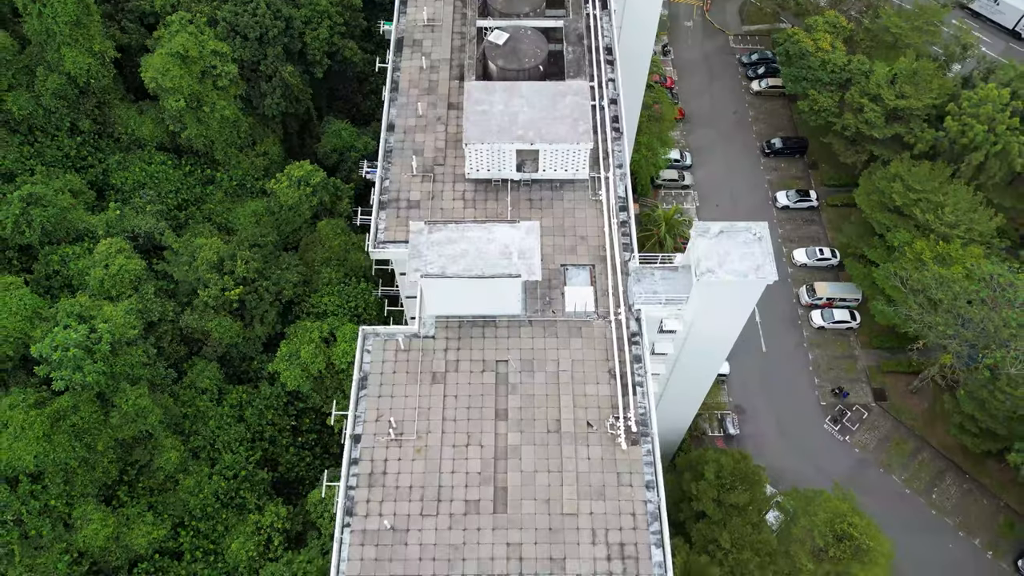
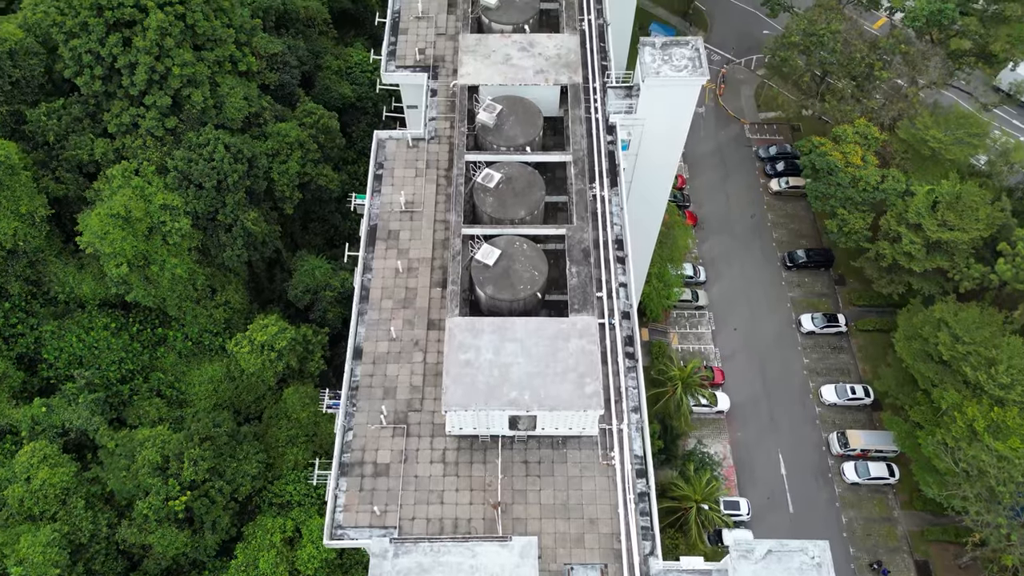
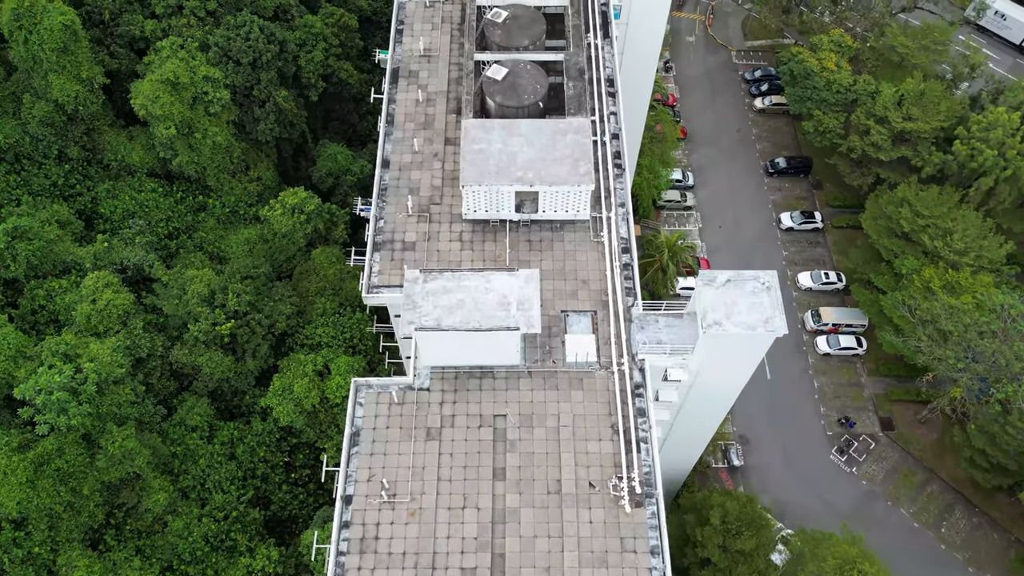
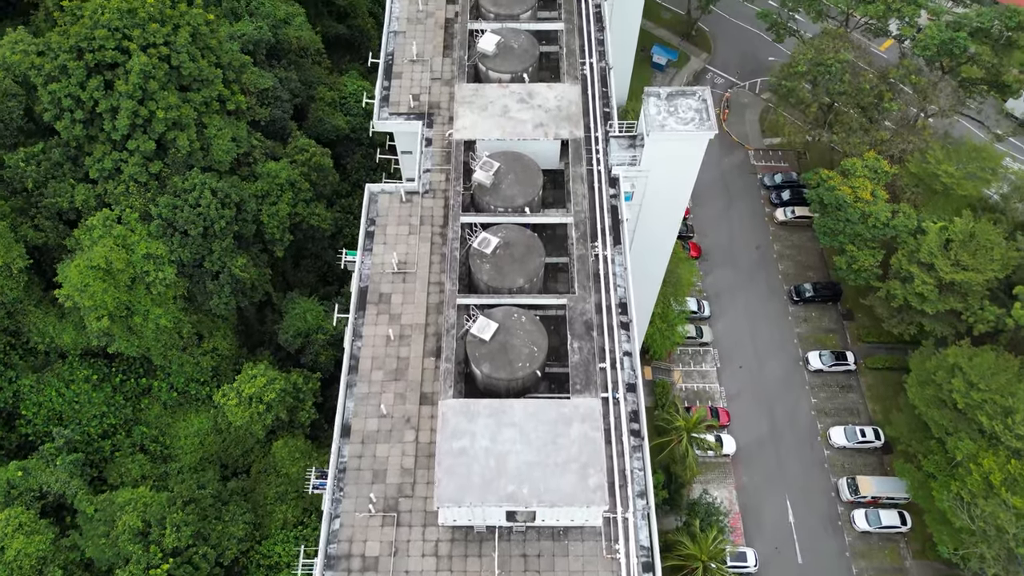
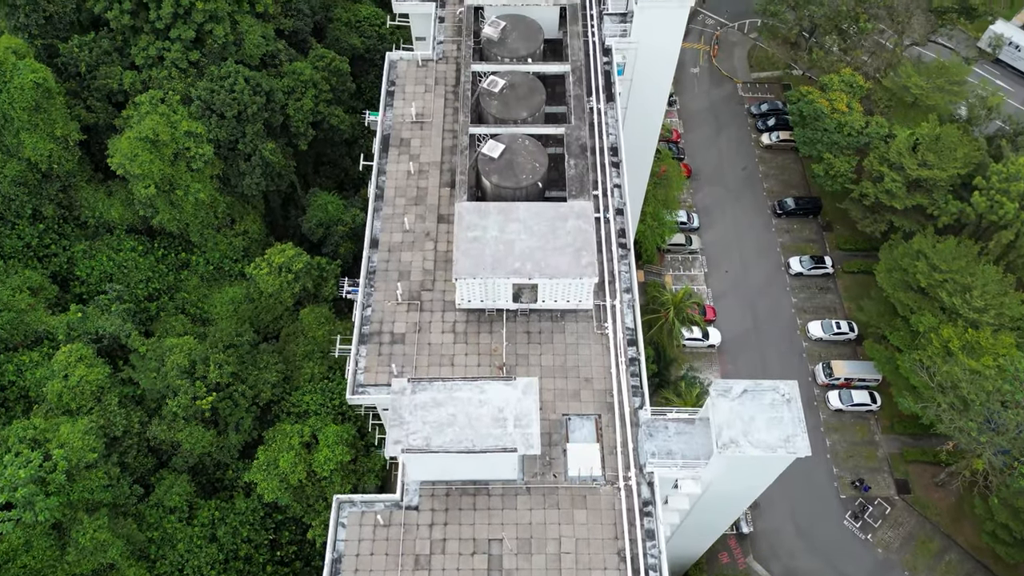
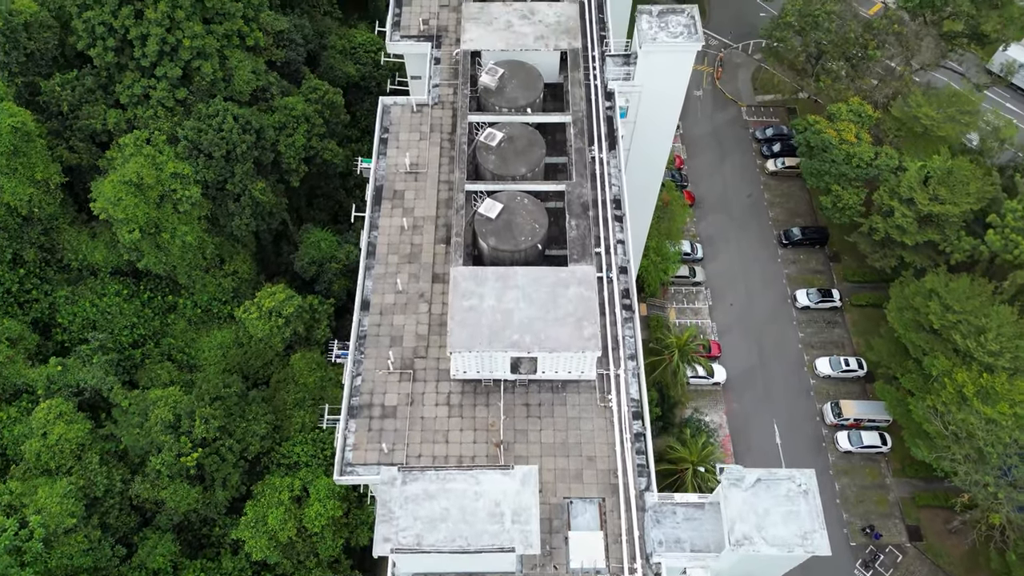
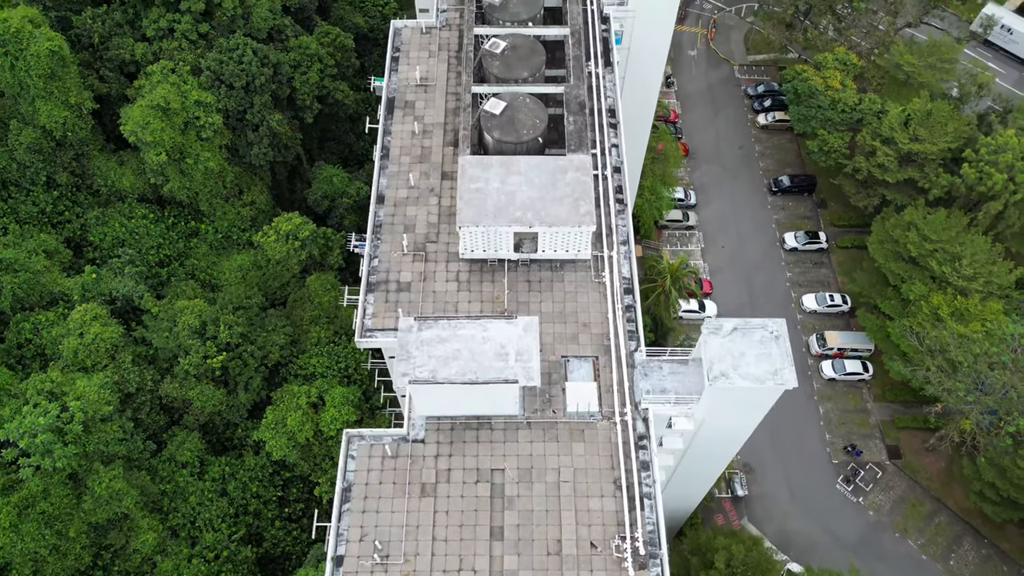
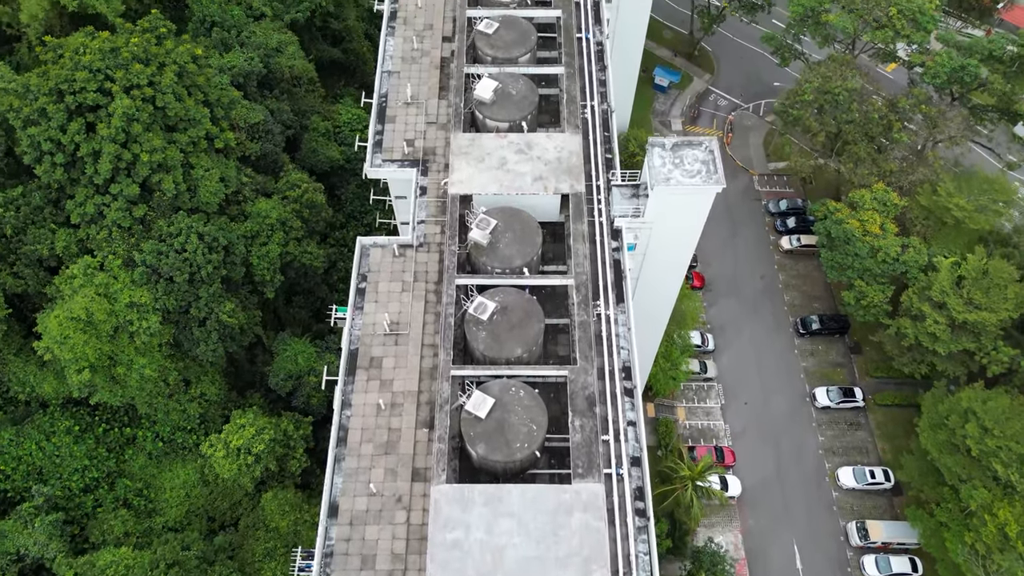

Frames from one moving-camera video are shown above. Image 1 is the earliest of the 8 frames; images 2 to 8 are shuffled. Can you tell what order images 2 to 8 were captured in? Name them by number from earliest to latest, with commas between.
3, 7, 5, 6, 2, 4, 8
